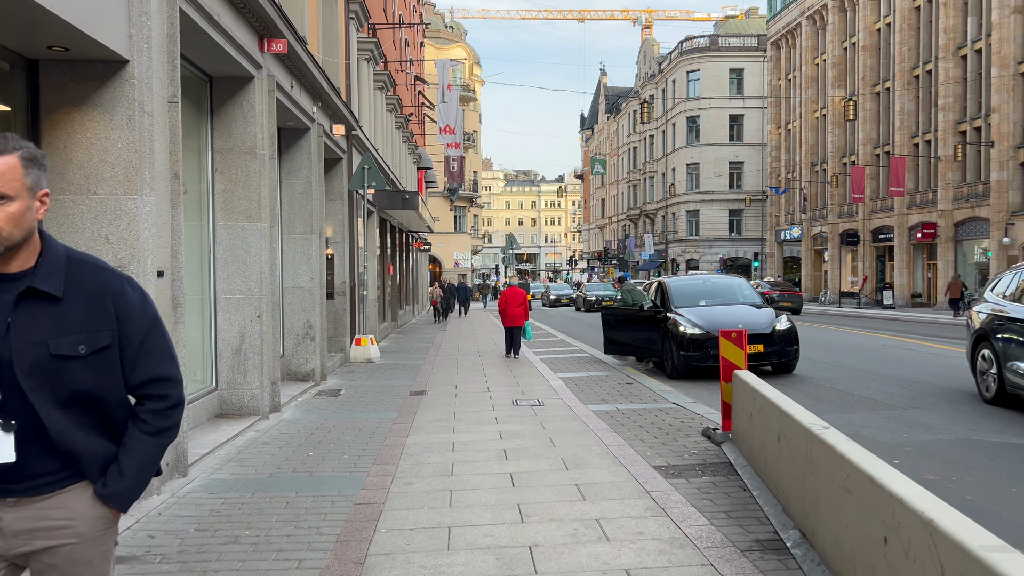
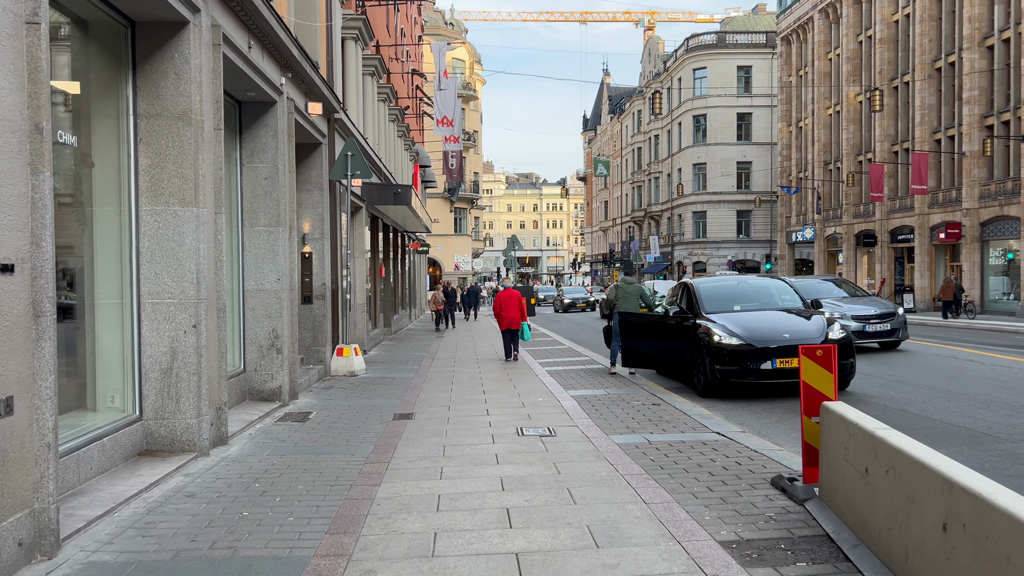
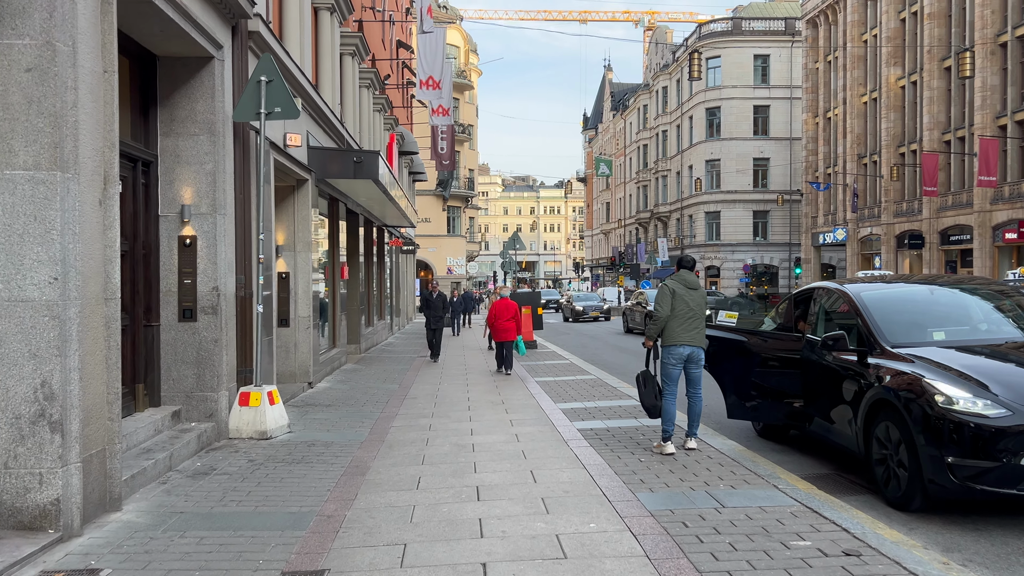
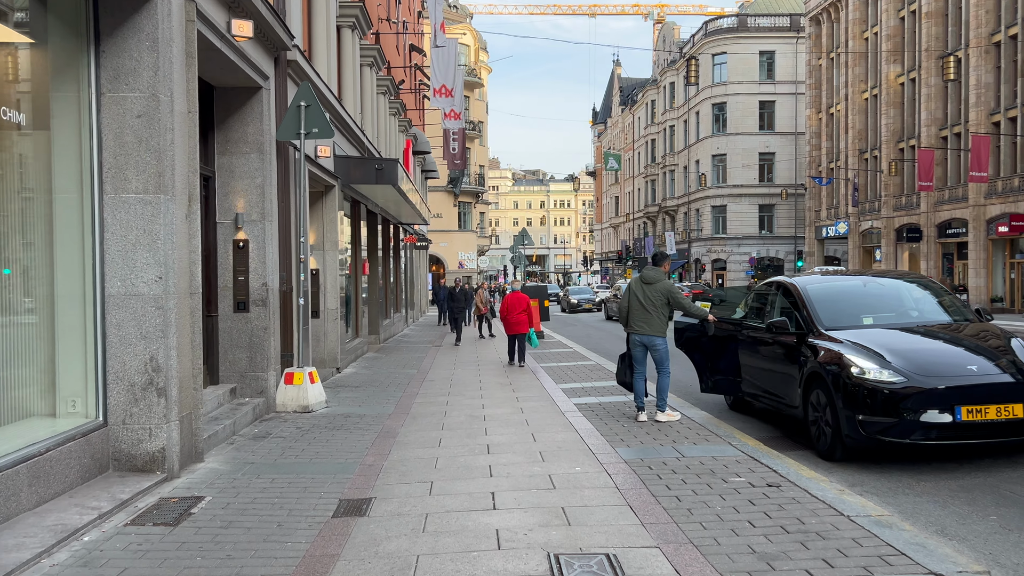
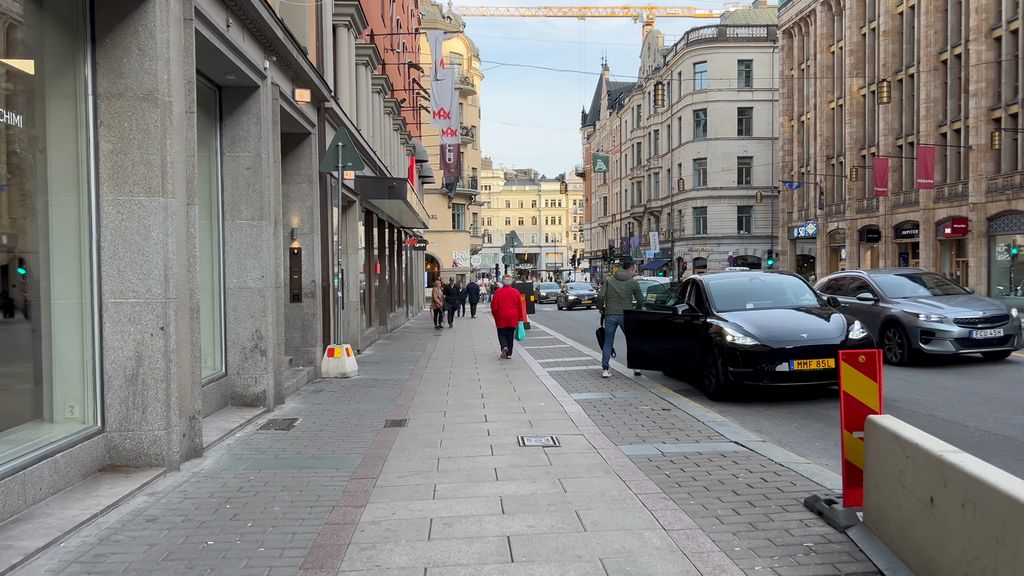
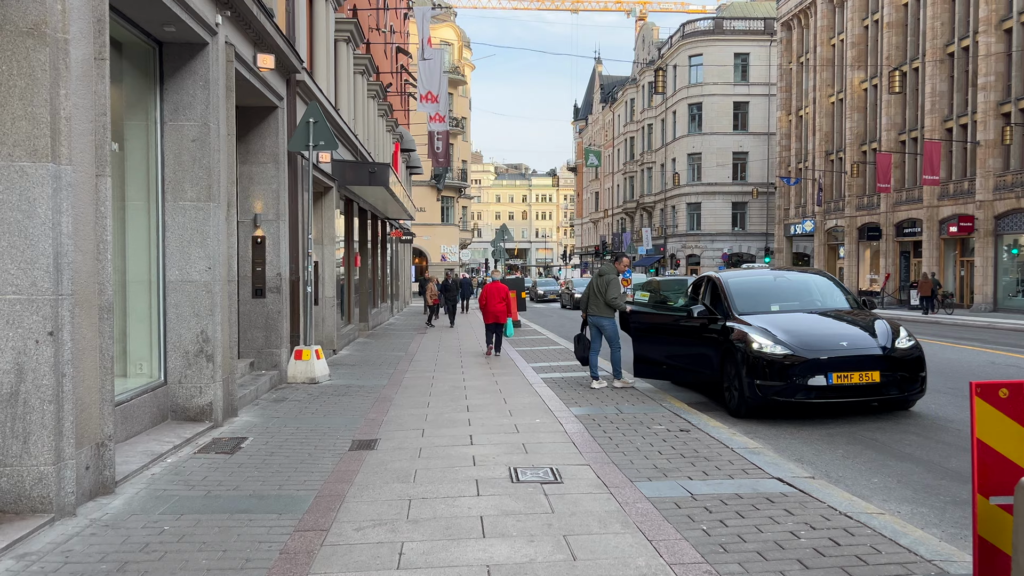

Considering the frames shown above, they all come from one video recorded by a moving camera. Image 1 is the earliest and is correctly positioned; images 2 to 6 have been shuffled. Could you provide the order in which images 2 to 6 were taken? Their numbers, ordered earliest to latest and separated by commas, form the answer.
2, 5, 6, 4, 3
